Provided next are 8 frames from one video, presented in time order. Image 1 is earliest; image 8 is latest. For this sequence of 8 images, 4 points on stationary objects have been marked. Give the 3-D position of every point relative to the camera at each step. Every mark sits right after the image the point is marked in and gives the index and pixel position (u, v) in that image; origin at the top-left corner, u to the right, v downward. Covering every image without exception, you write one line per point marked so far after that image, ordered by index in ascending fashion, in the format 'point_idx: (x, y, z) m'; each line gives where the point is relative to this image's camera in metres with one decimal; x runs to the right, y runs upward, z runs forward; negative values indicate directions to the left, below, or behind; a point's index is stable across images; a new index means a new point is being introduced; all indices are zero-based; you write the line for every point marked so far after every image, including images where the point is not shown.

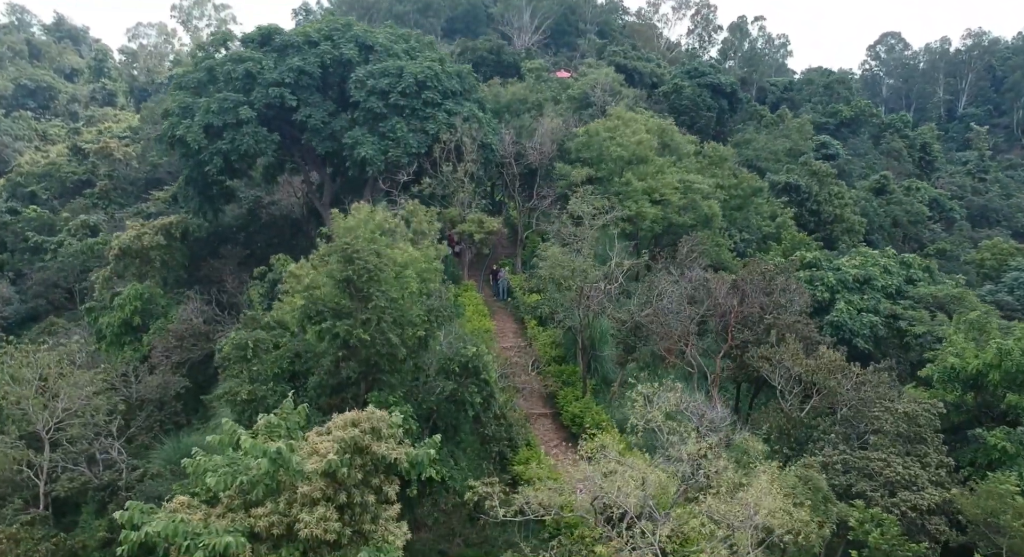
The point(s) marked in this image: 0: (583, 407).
0: (+1.7, -3.1, +18.9) m
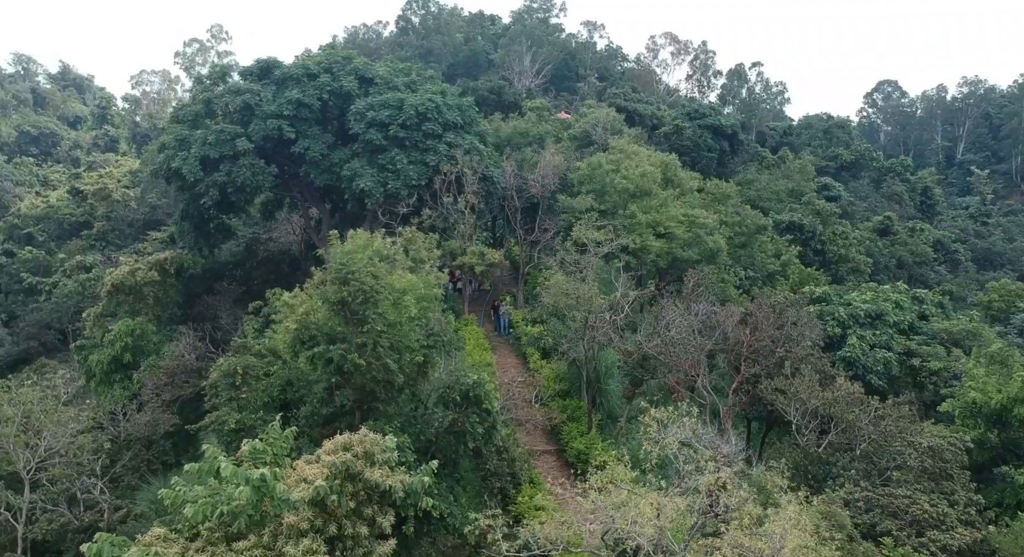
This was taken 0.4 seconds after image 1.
0: (+1.8, -3.8, +18.0) m
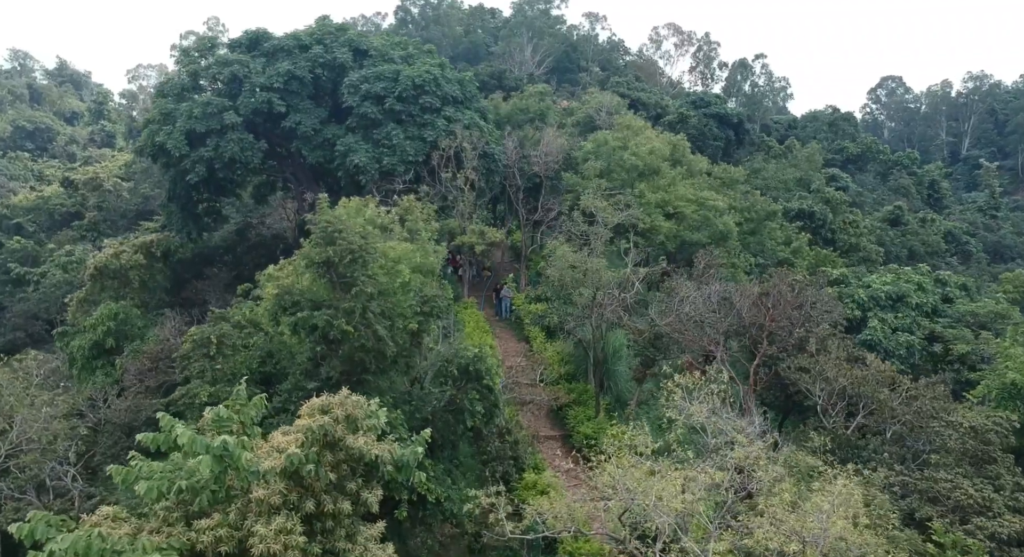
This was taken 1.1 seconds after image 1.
0: (+1.8, -3.2, +16.8) m
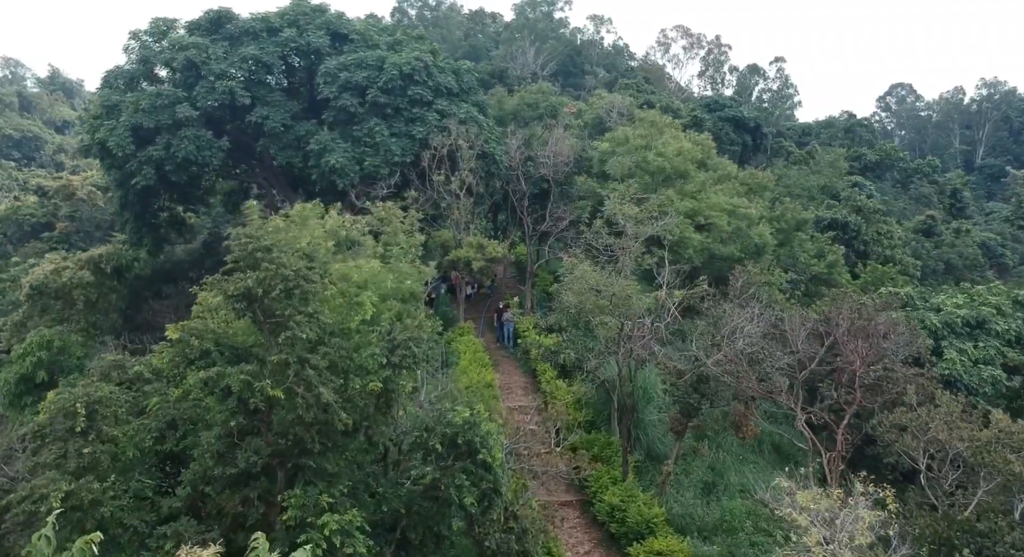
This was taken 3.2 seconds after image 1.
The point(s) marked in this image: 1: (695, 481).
0: (+1.9, -3.6, +13.1) m
1: (+3.3, -3.7, +14.1) m
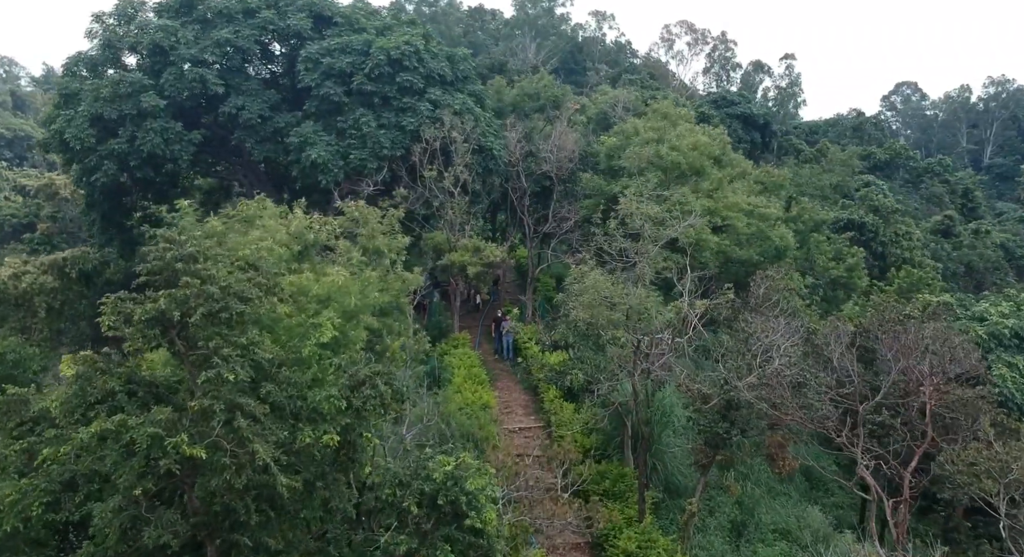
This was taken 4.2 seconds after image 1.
0: (+1.9, -3.8, +11.2) m
1: (+3.3, -3.8, +12.2) m
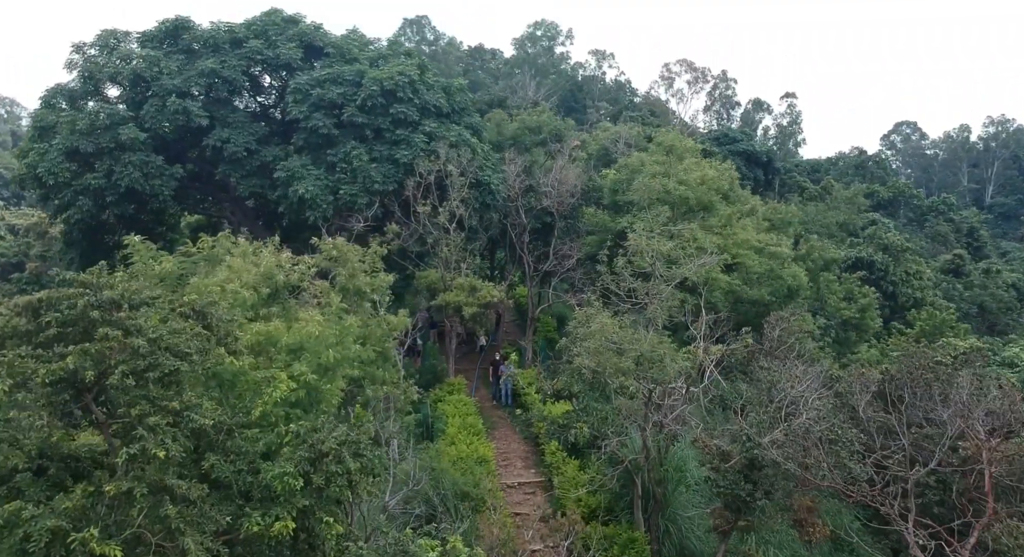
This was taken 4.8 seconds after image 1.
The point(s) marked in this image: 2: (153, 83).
0: (+1.9, -4.3, +9.9) m
1: (+3.2, -4.4, +10.9) m
2: (-8.1, +4.4, +17.8) m
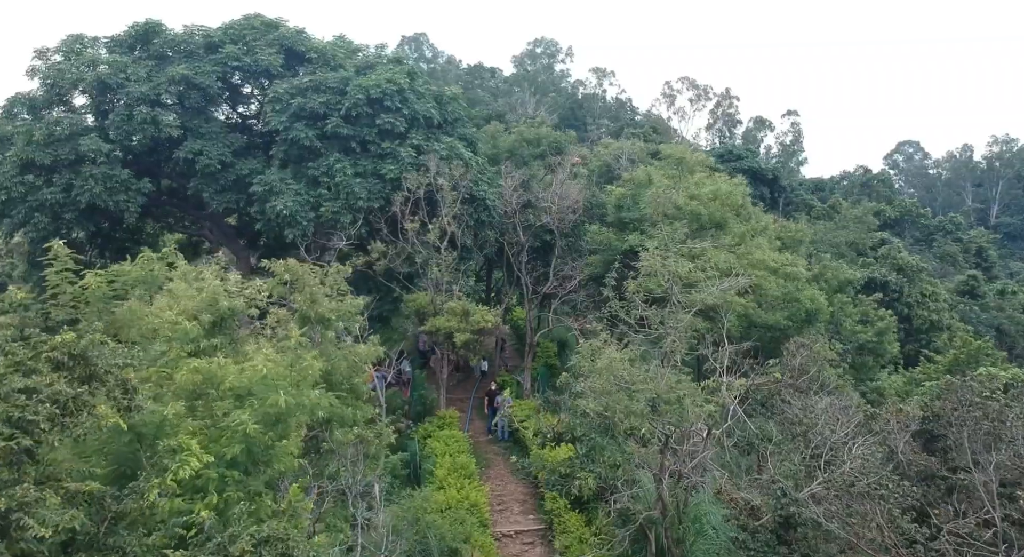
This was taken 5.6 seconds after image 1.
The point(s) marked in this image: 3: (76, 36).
0: (+1.8, -4.6, +8.3) m
1: (+3.2, -4.7, +9.3) m
2: (-8.2, +4.0, +16.4) m
3: (-9.7, +5.5, +17.5) m
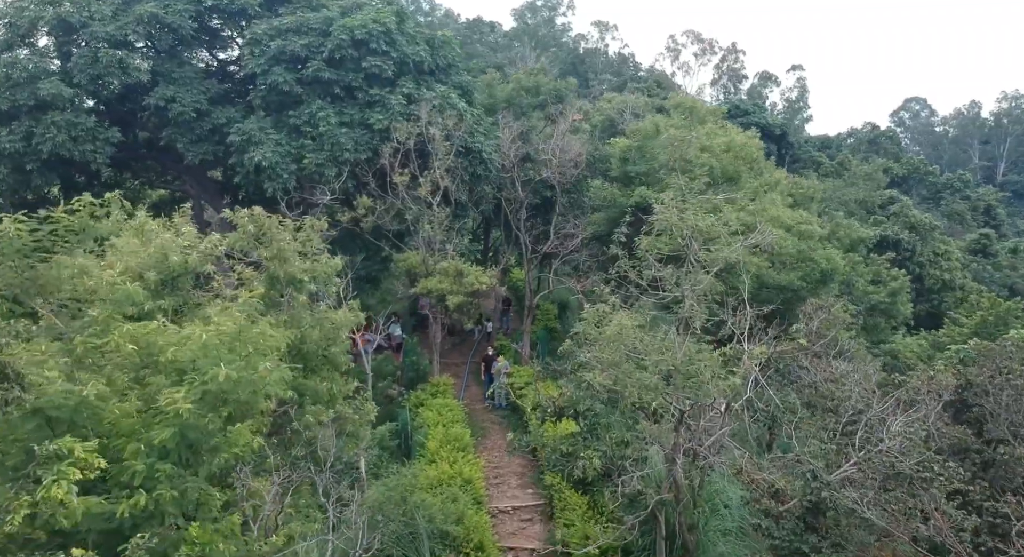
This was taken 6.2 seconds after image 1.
0: (+1.7, -4.2, +7.4) m
1: (+3.1, -4.3, +8.4) m
2: (-8.2, +4.8, +15.1) m
3: (-9.8, +6.3, +16.1) m
